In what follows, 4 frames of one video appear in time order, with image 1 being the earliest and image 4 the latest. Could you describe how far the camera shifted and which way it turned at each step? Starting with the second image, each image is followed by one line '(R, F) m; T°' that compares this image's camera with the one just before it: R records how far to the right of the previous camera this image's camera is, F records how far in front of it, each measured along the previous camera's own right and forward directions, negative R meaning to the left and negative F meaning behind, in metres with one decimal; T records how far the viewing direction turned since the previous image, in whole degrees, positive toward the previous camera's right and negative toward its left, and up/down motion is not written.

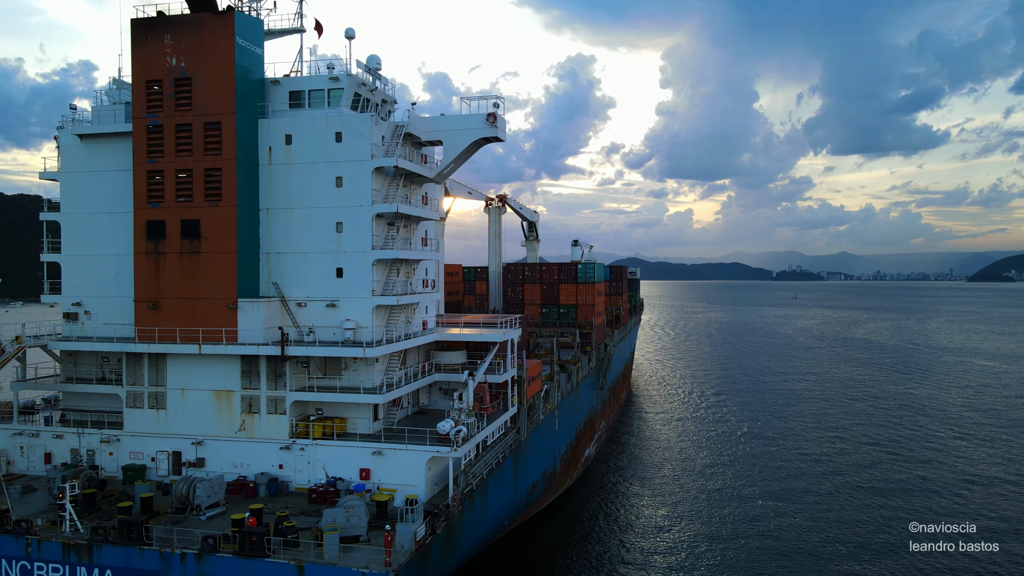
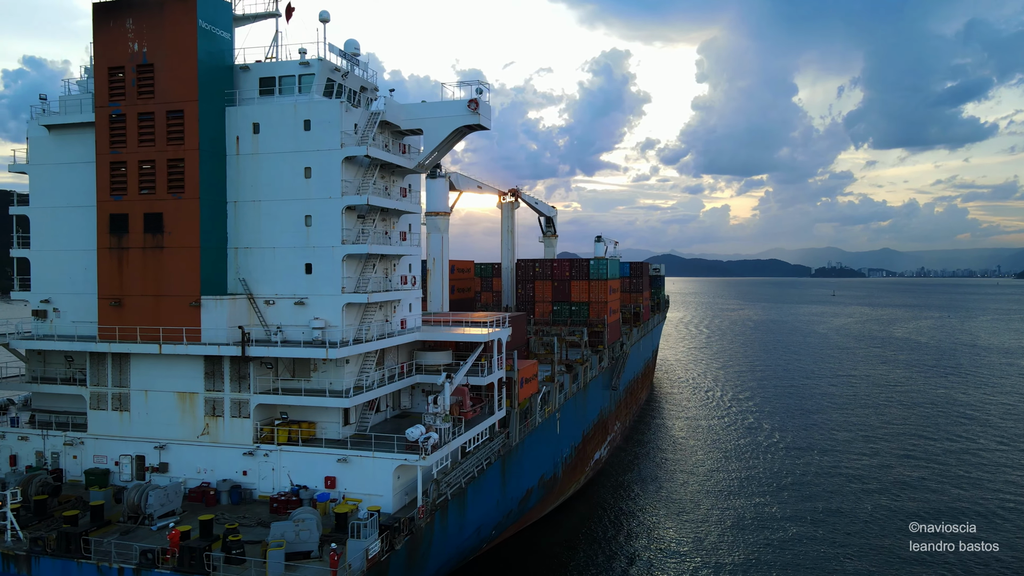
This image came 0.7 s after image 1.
(+1.4, +1.4) m; -3°
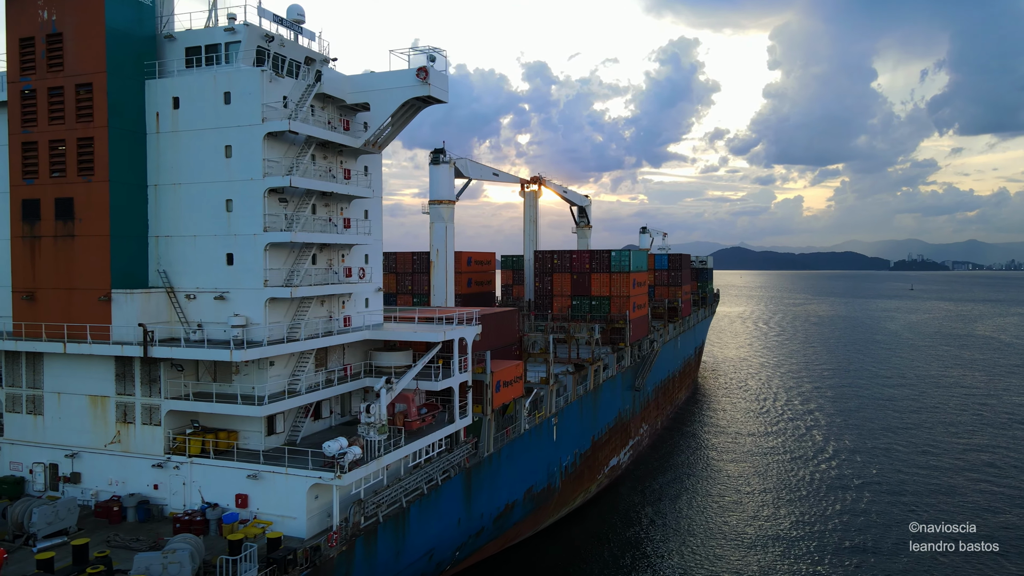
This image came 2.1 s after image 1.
(+2.7, +2.7) m; -5°
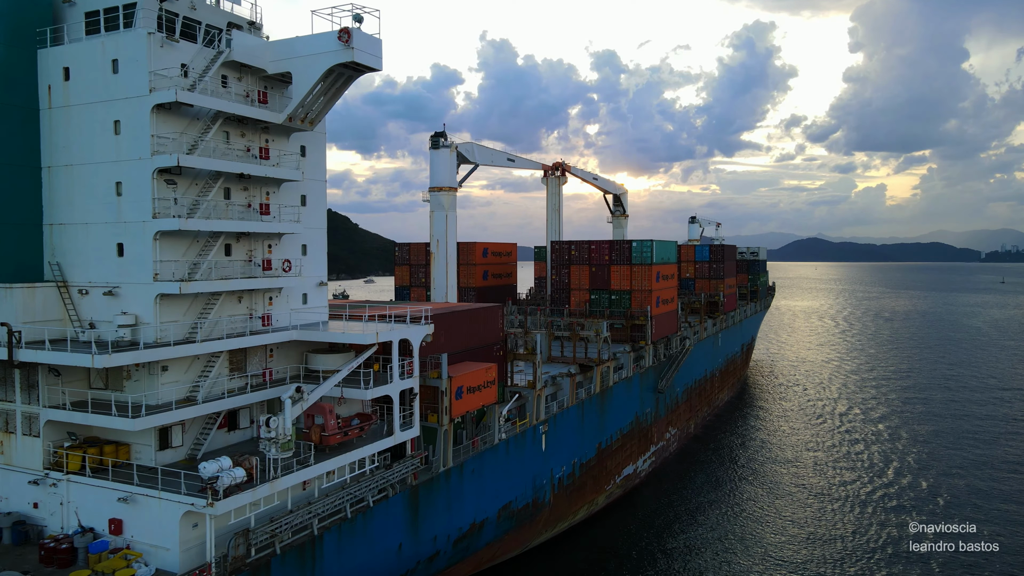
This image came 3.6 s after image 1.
(+2.8, +2.8) m; -5°
